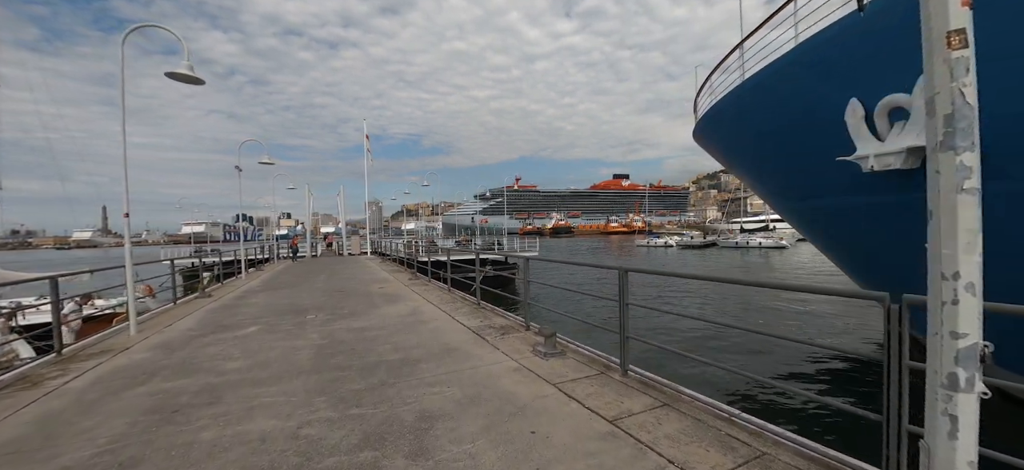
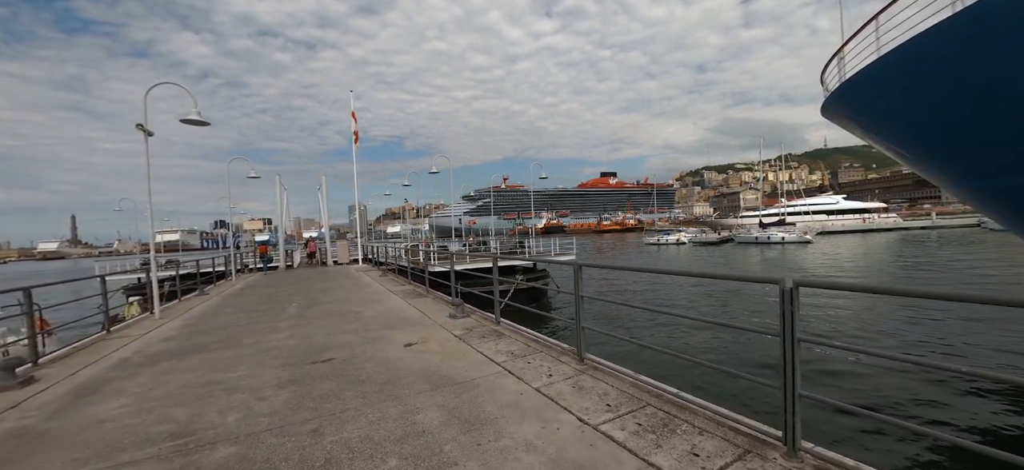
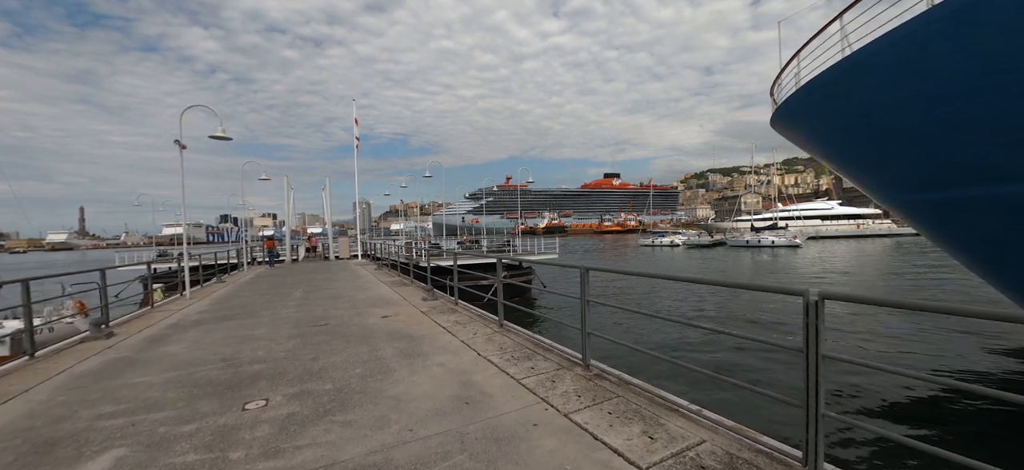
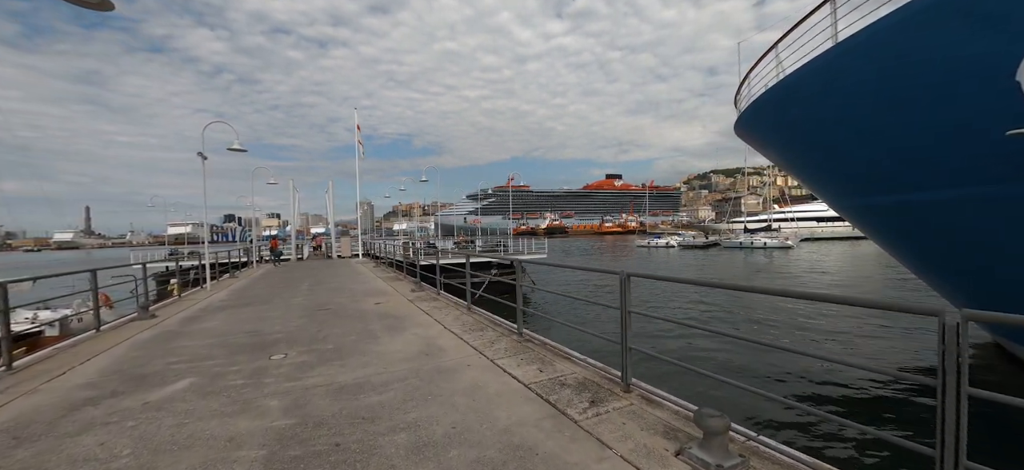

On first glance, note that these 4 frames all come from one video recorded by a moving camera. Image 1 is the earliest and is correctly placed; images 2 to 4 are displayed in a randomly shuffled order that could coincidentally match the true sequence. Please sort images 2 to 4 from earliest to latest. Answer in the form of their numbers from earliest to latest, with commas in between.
4, 3, 2
